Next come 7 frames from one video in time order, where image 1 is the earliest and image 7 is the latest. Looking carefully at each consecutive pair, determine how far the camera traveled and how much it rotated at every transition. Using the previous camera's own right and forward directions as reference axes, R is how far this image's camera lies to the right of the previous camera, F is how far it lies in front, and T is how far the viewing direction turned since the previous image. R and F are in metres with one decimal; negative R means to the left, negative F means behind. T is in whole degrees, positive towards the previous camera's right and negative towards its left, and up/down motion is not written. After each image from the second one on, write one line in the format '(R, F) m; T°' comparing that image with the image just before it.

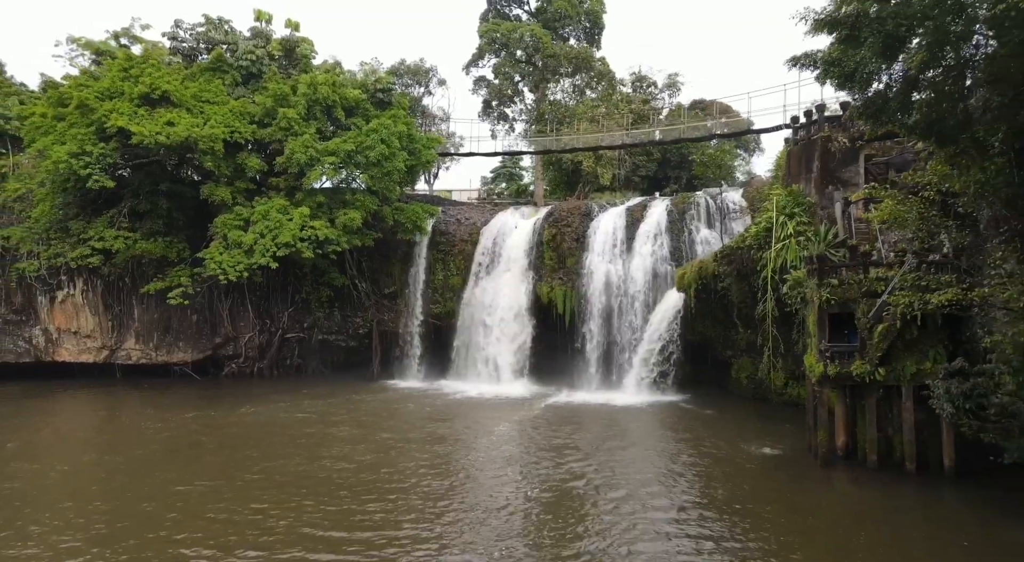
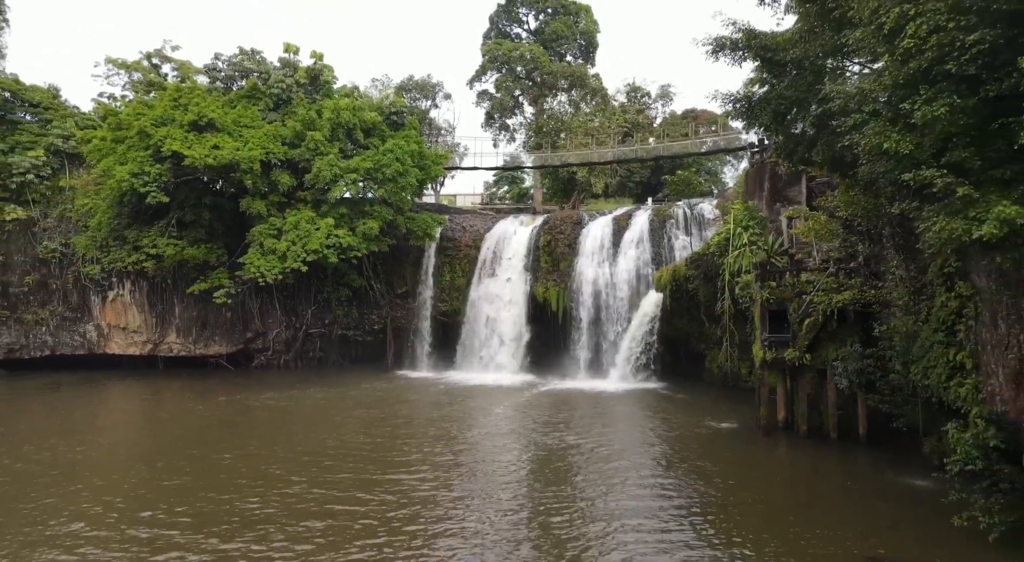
(+0.1, -2.2) m; 0°
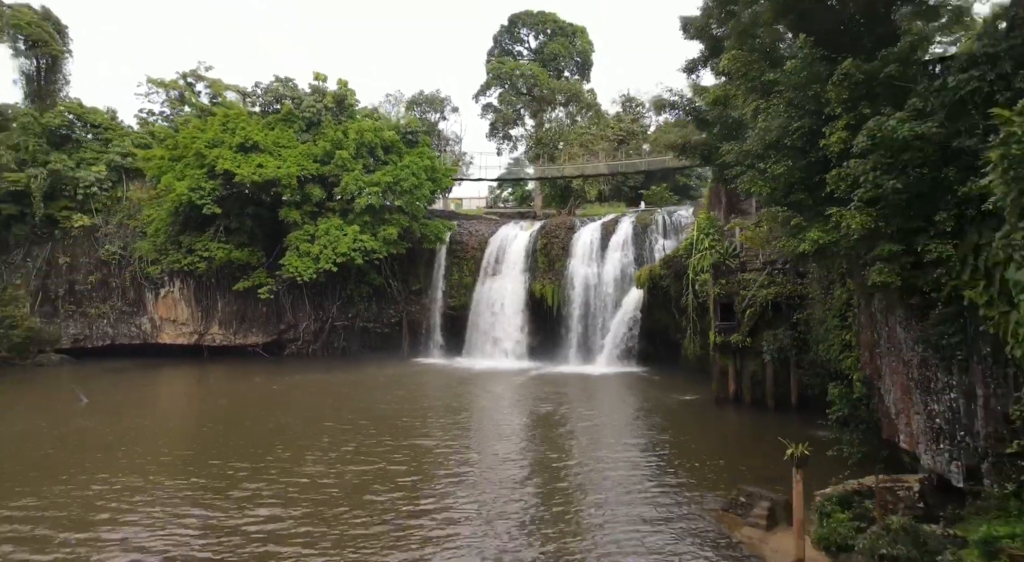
(+0.1, -2.8) m; 0°
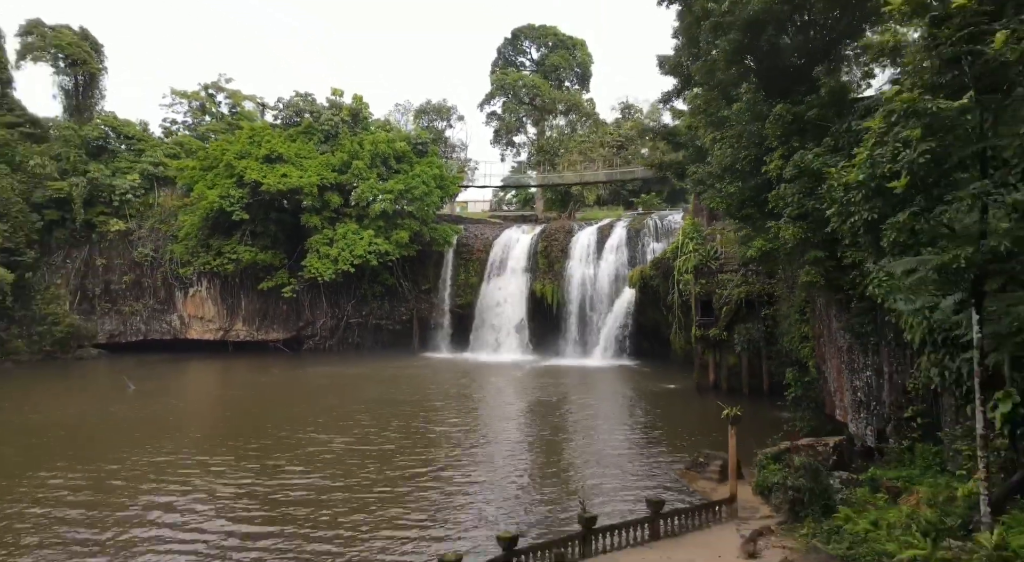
(0.0, -1.7) m; 0°
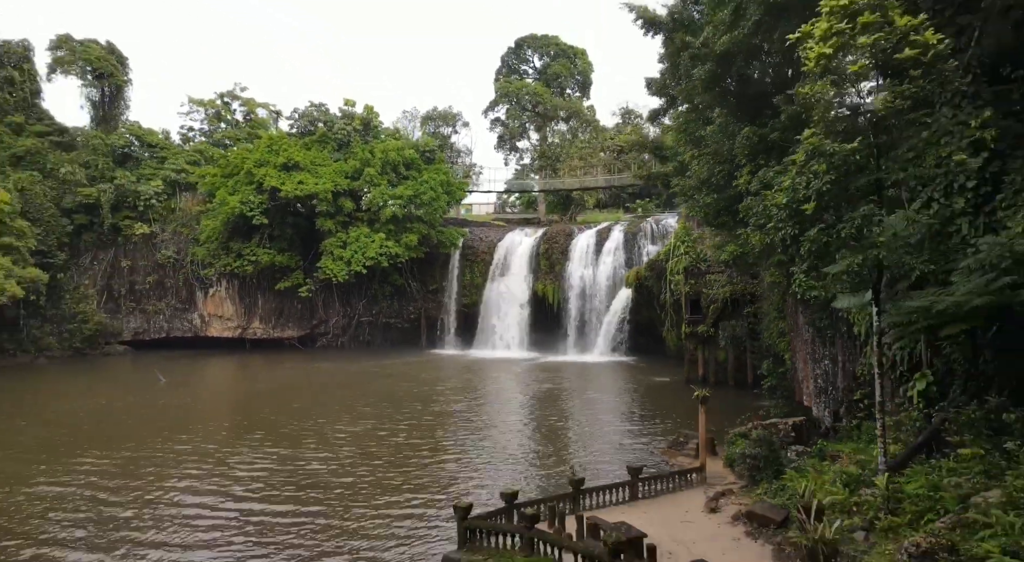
(0.0, -1.3) m; 0°
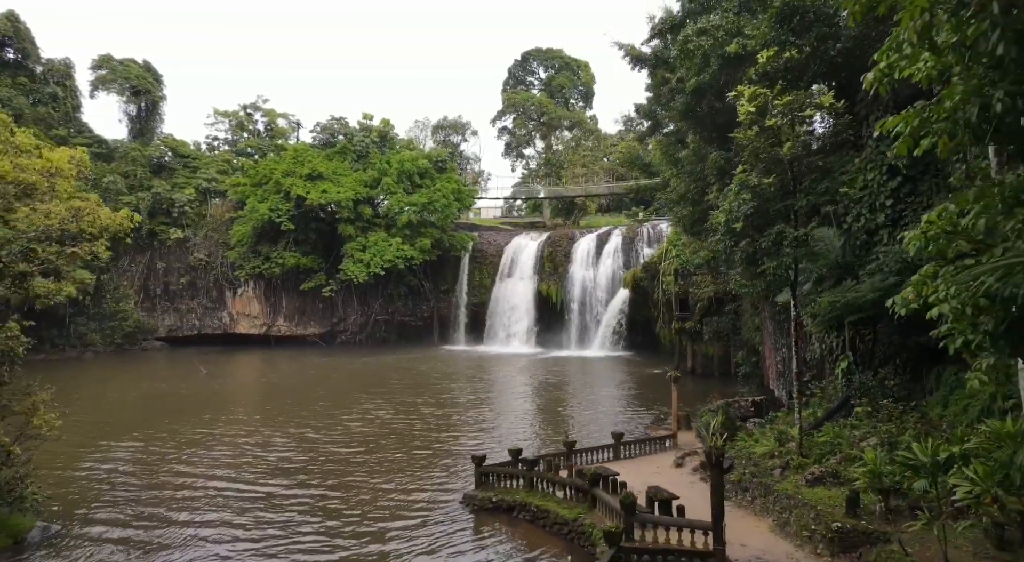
(0.0, -1.9) m; -1°
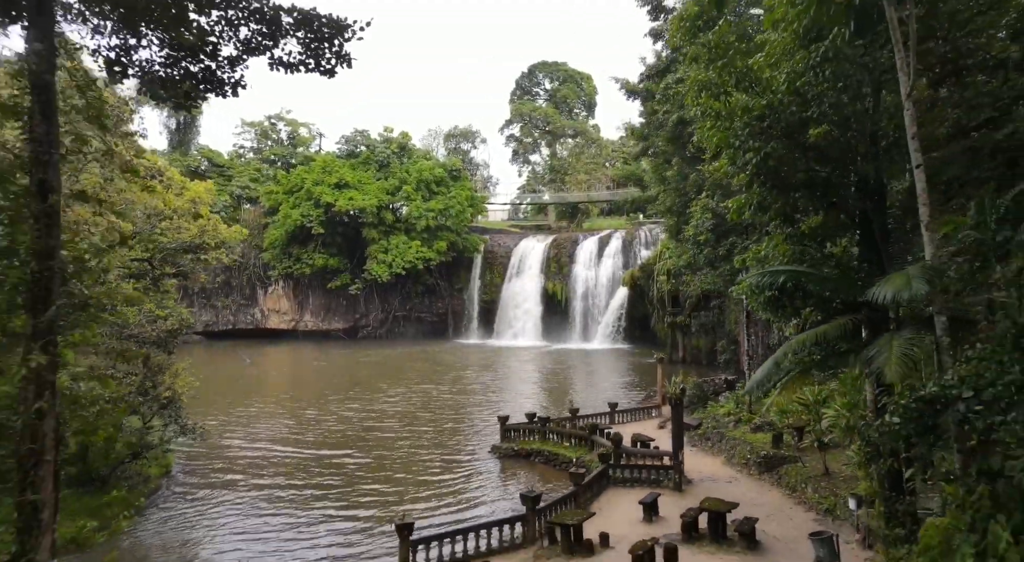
(-0.2, -2.4) m; 0°
